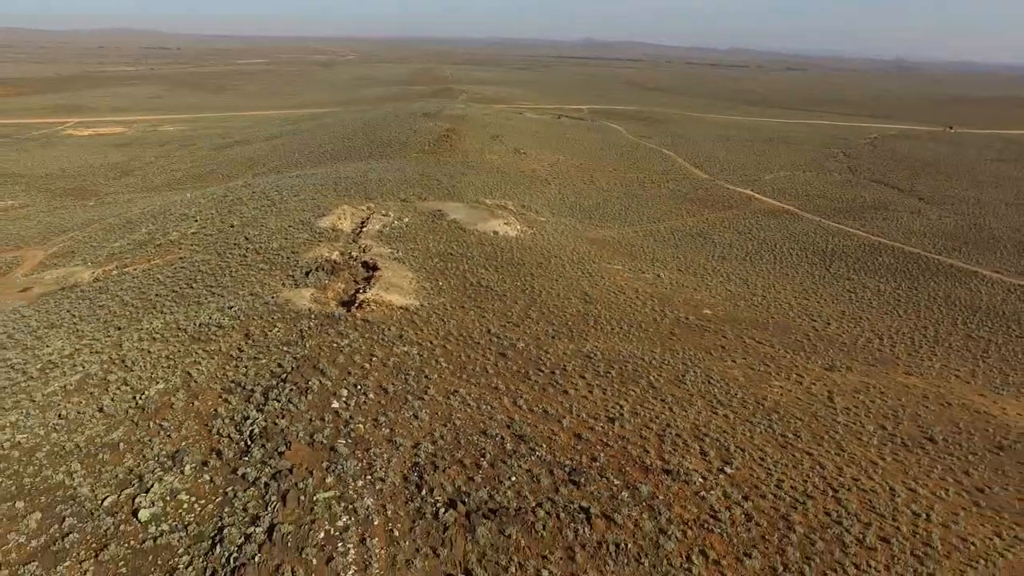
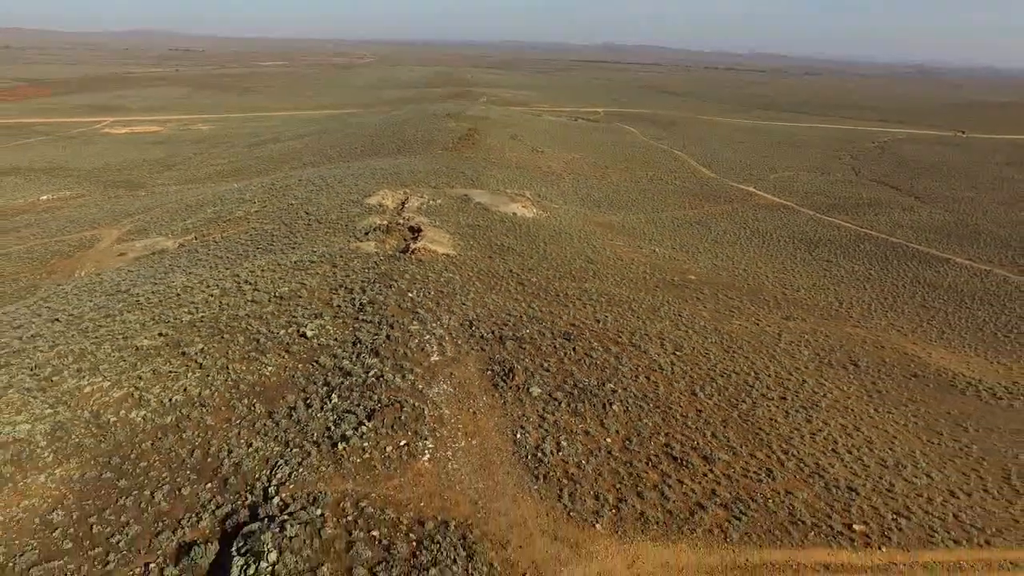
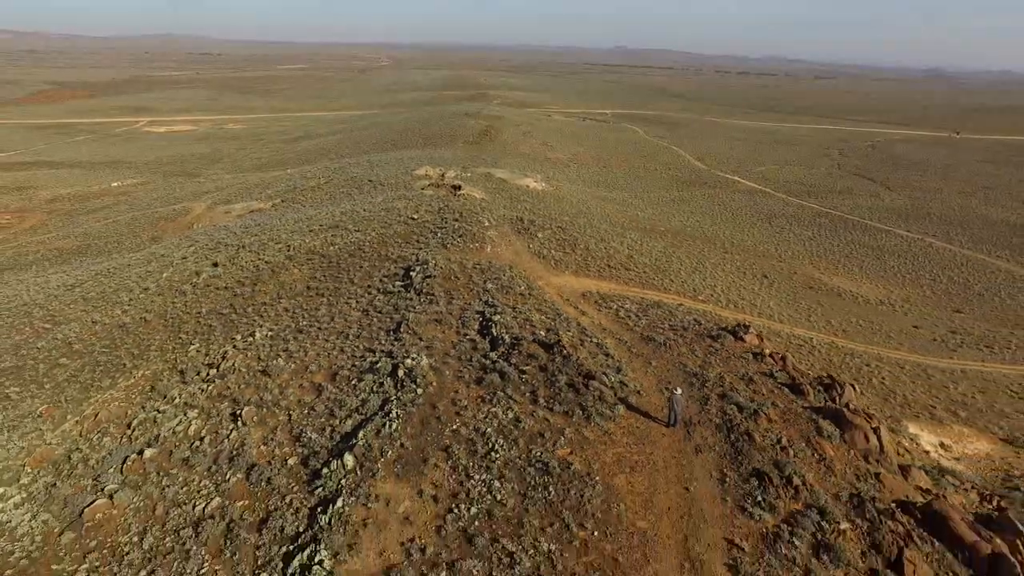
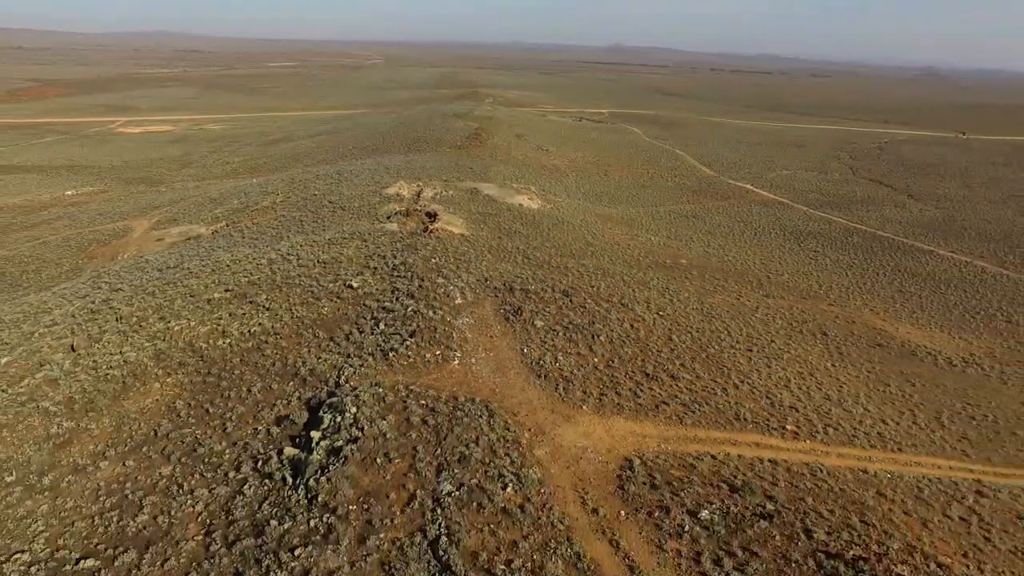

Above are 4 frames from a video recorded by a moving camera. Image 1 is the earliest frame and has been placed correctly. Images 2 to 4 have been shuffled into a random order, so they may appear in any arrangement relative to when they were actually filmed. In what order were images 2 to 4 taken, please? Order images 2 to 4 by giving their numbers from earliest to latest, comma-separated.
2, 4, 3
